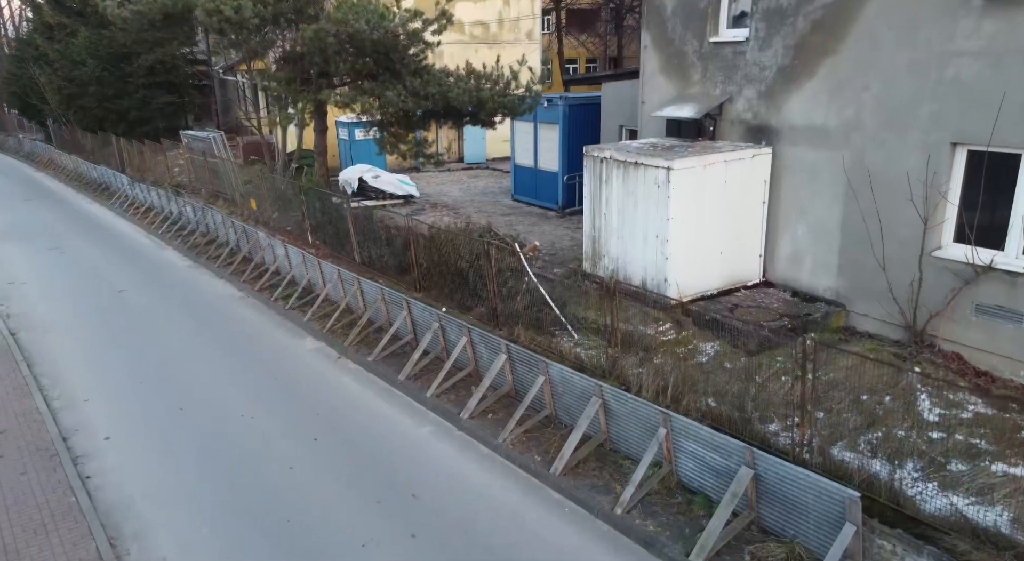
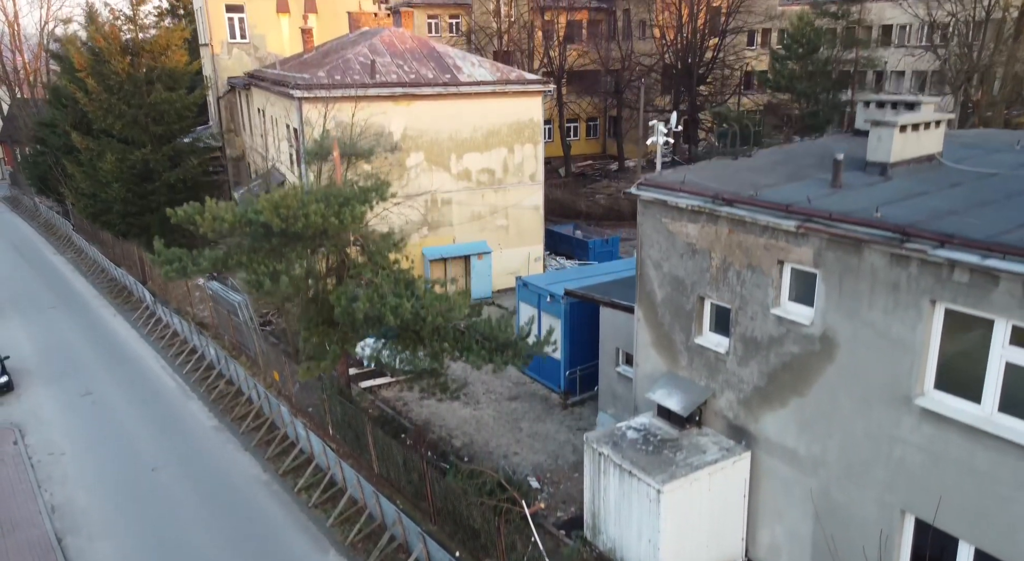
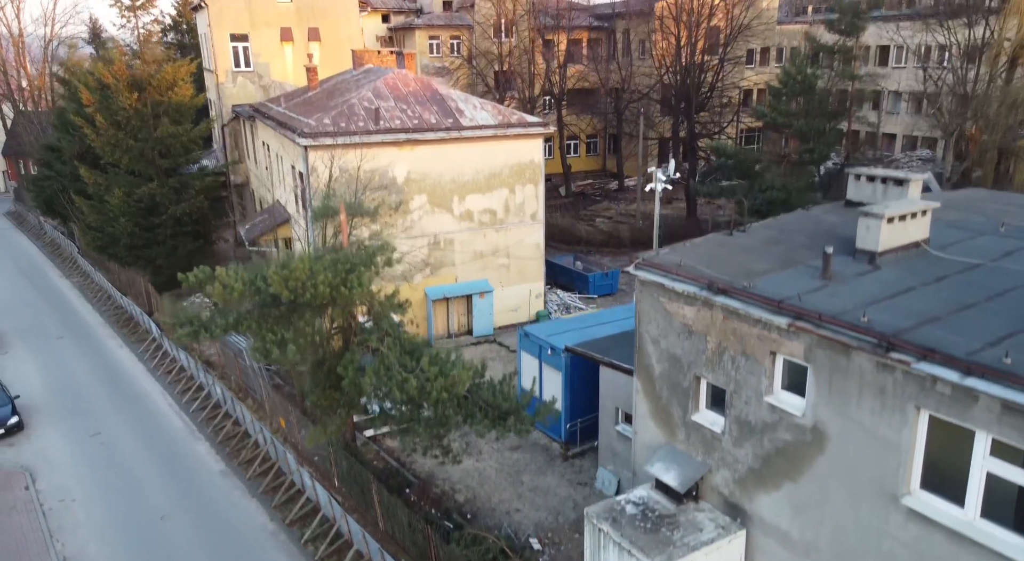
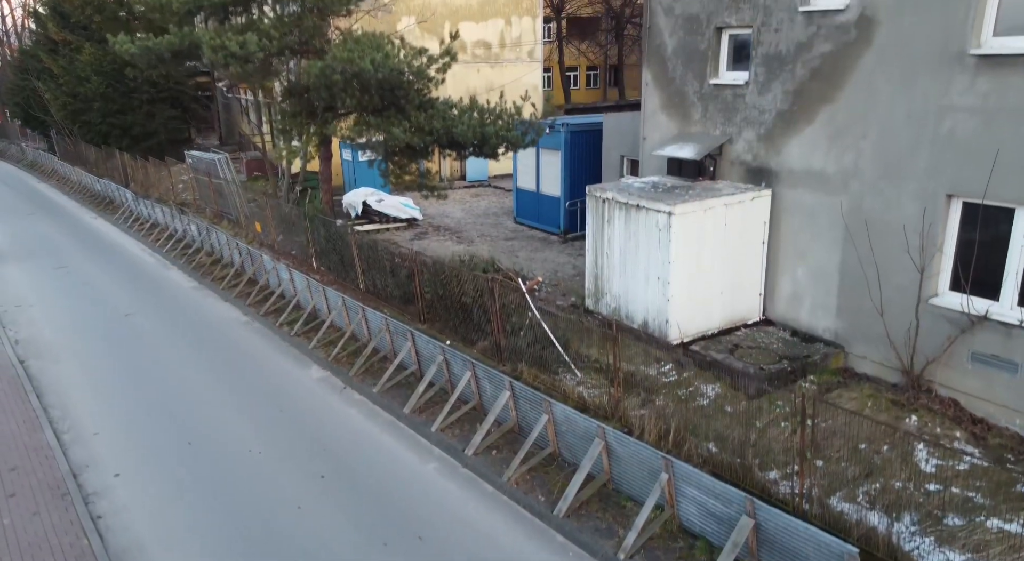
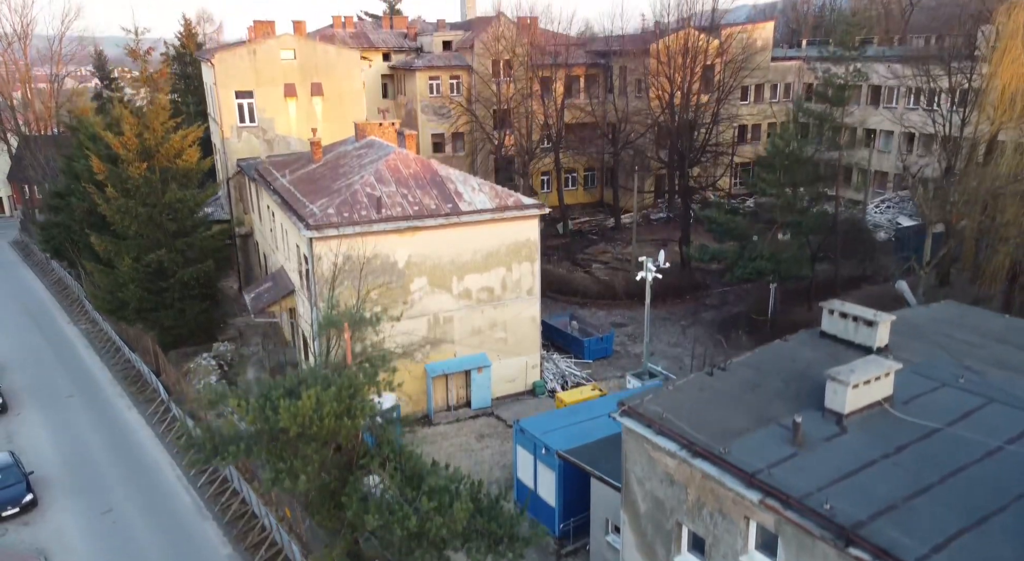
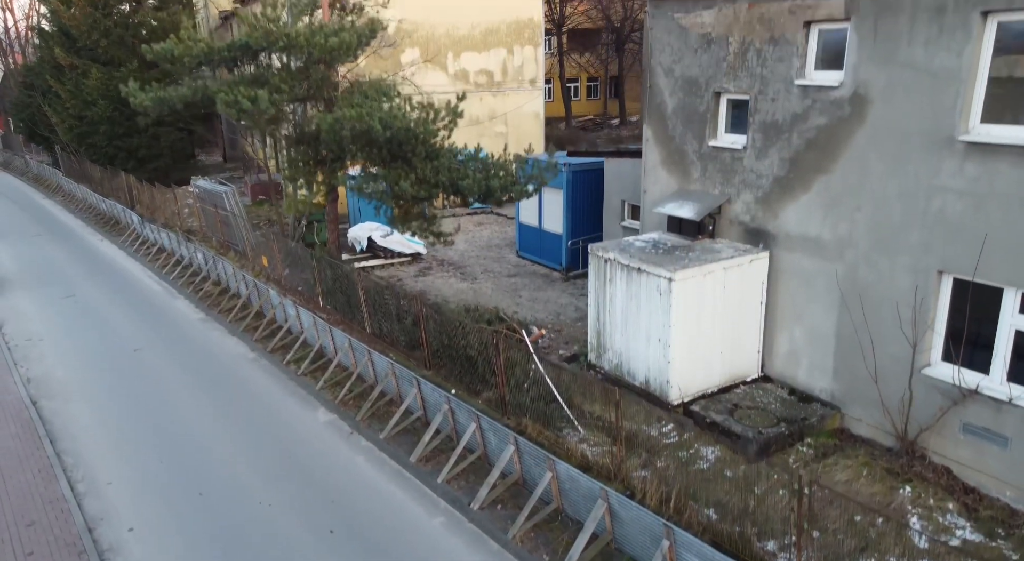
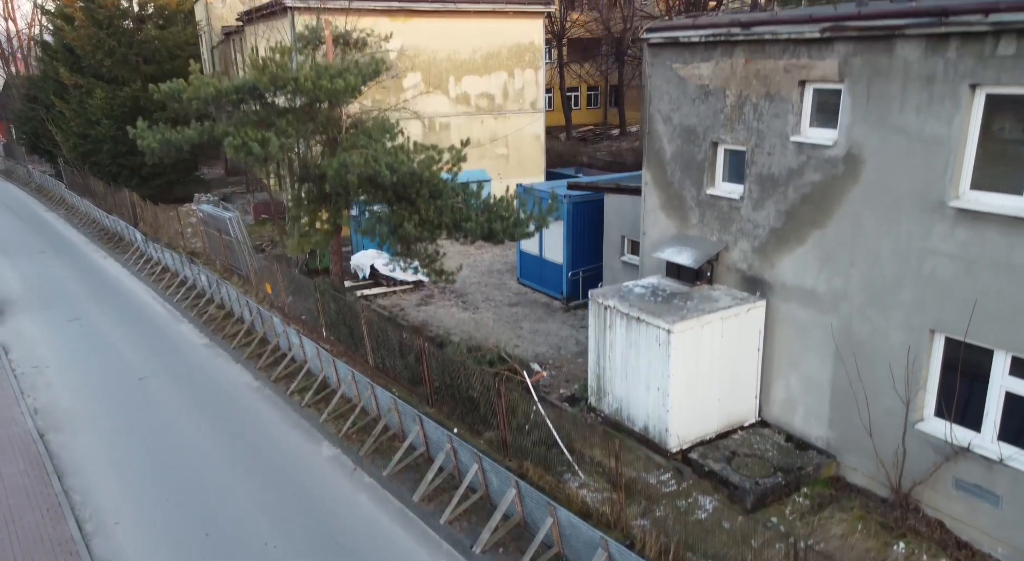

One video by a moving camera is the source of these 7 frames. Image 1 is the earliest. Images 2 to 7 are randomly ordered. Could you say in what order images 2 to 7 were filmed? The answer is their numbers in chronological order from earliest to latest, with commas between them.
4, 6, 7, 2, 3, 5
